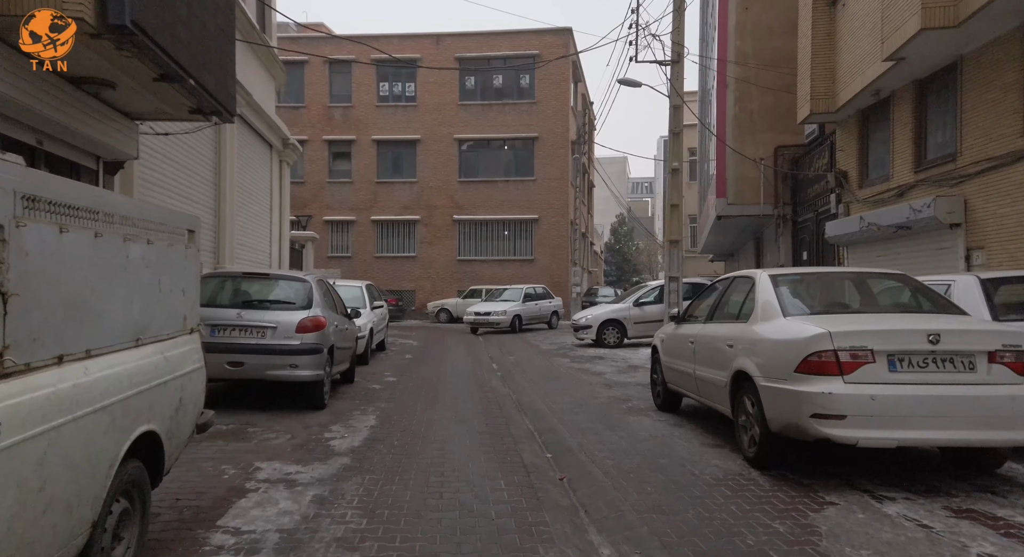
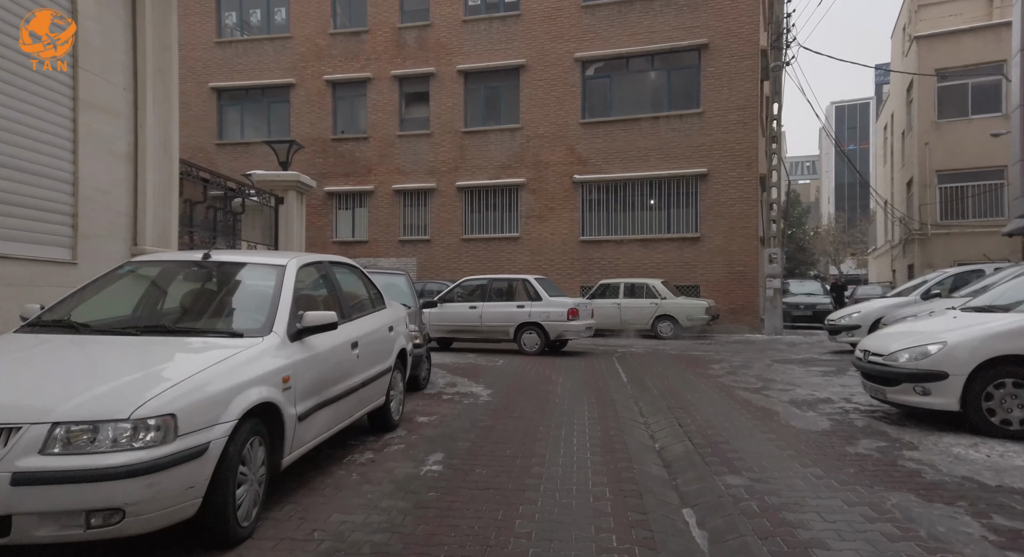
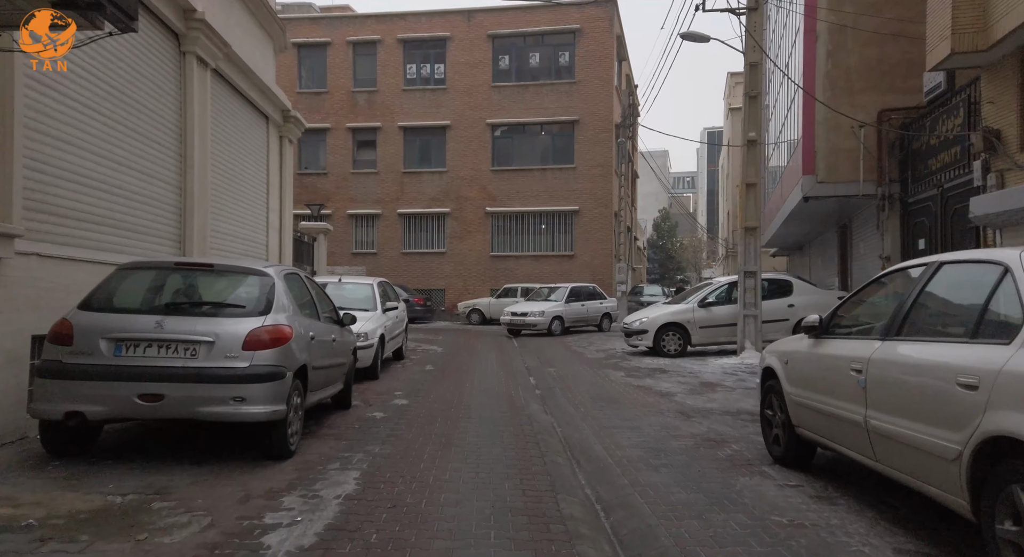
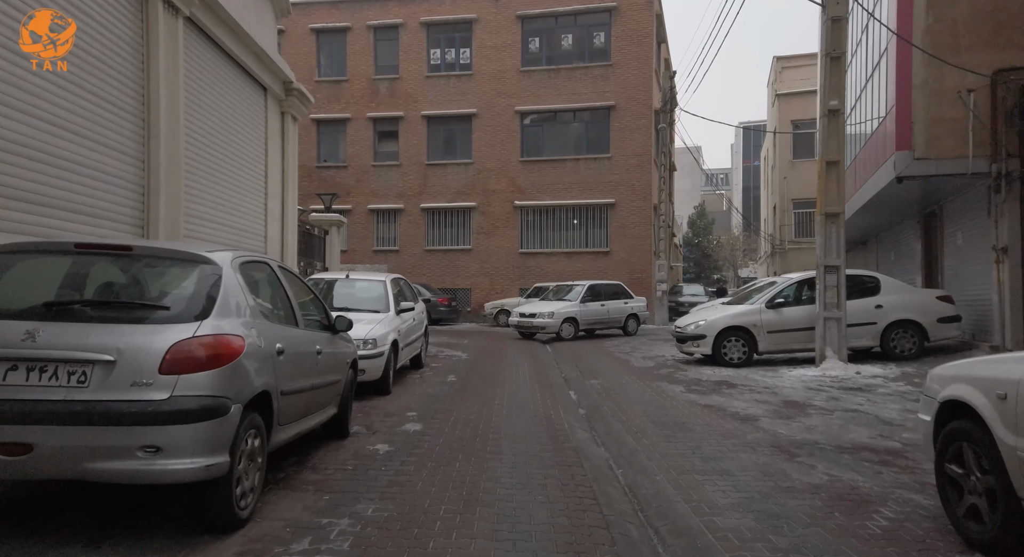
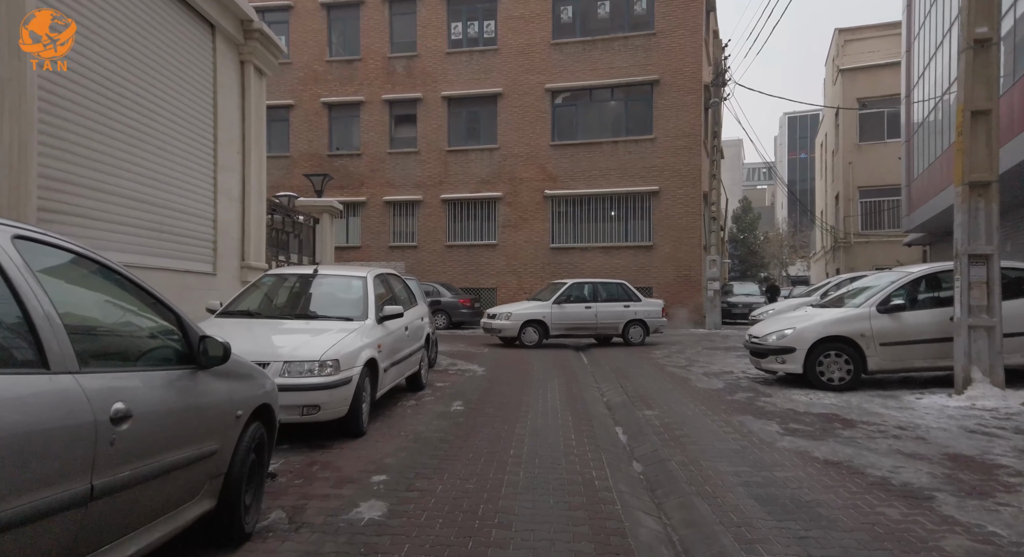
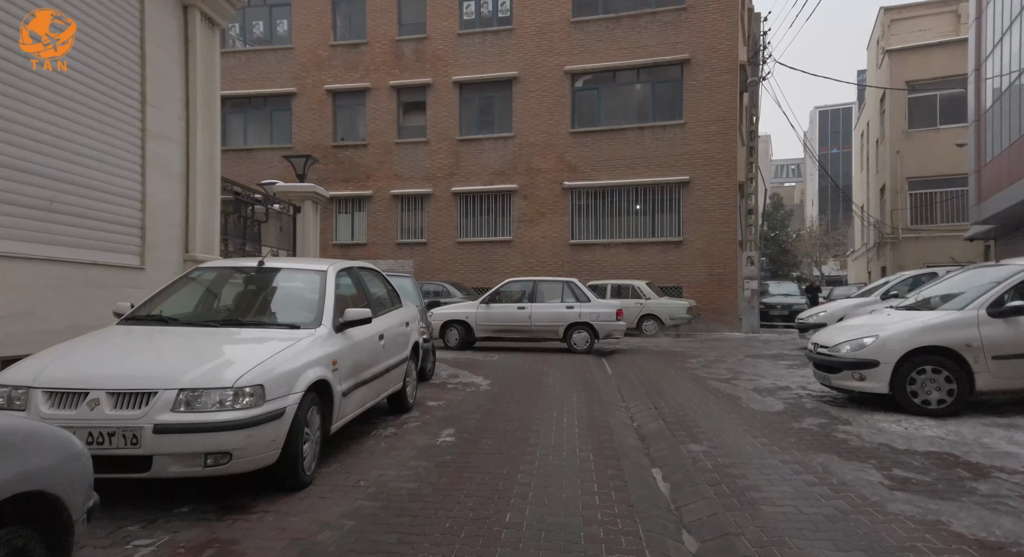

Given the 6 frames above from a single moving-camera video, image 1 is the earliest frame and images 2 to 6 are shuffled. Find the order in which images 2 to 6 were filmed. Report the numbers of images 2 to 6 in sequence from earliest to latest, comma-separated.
3, 4, 5, 6, 2
